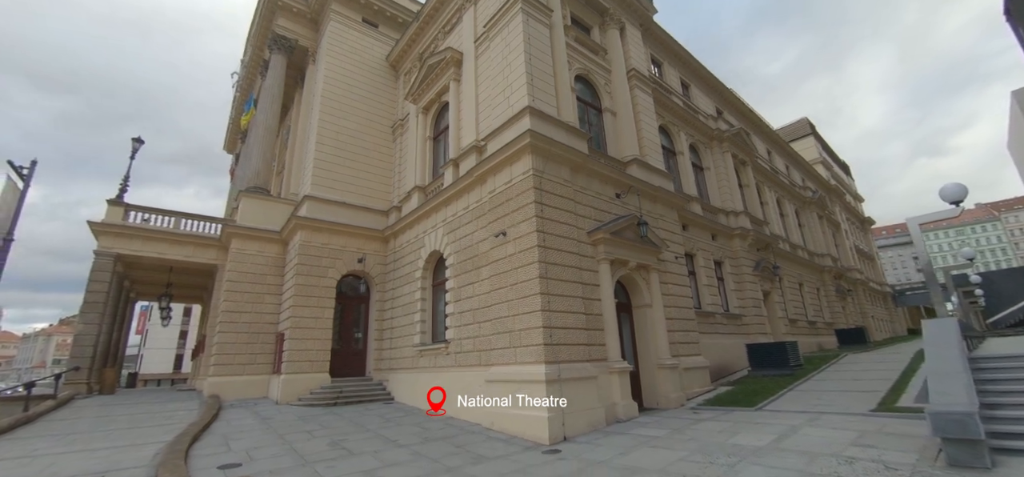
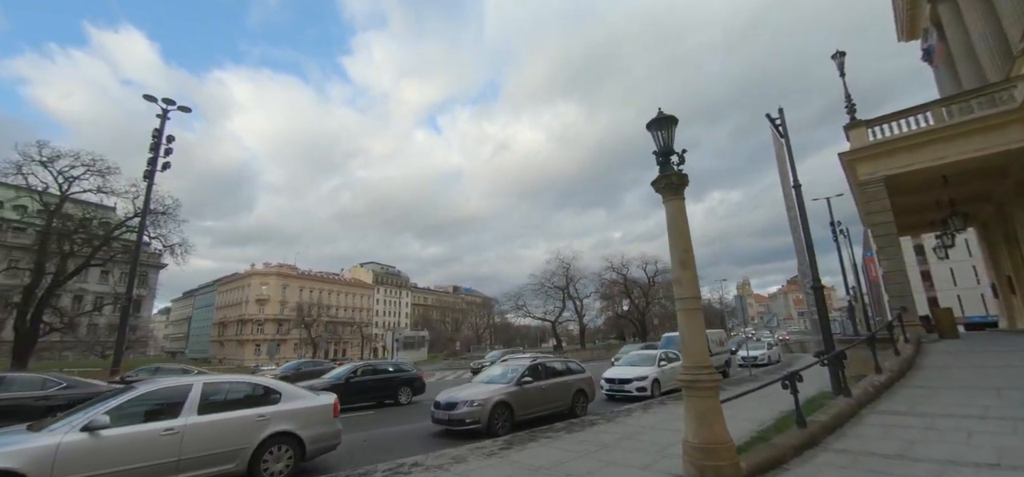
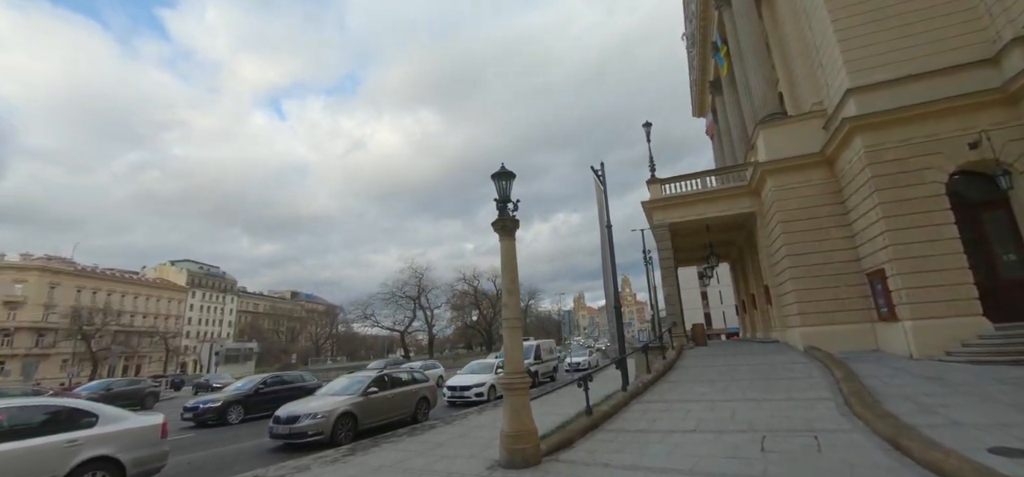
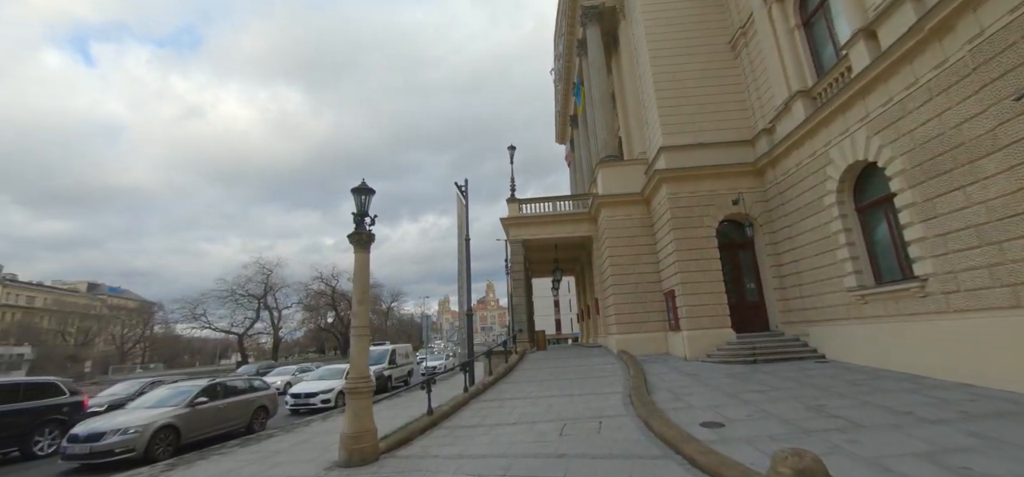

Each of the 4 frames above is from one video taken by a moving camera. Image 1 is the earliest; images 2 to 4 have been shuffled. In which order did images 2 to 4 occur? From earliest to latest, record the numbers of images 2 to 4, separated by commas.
4, 3, 2
